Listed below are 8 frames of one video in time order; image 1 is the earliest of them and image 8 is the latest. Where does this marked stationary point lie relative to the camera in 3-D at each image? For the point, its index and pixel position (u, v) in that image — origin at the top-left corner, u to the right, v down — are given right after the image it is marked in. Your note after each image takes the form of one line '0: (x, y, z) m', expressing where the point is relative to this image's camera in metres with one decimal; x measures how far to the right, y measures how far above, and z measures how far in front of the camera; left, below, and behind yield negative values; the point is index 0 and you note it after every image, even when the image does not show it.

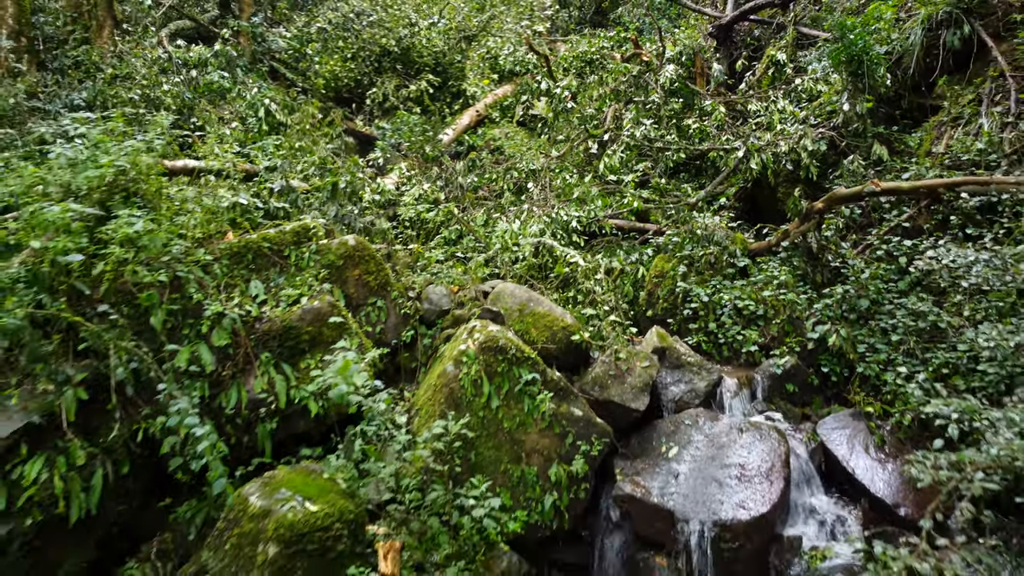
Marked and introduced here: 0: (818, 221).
0: (+4.5, +1.0, +4.8) m
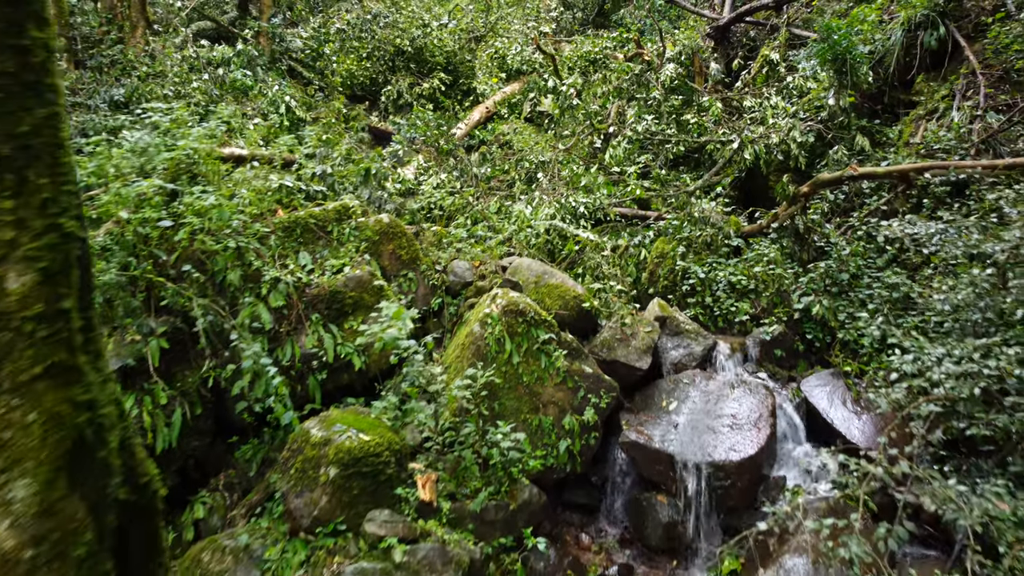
0: (+4.8, +1.4, +5.3) m
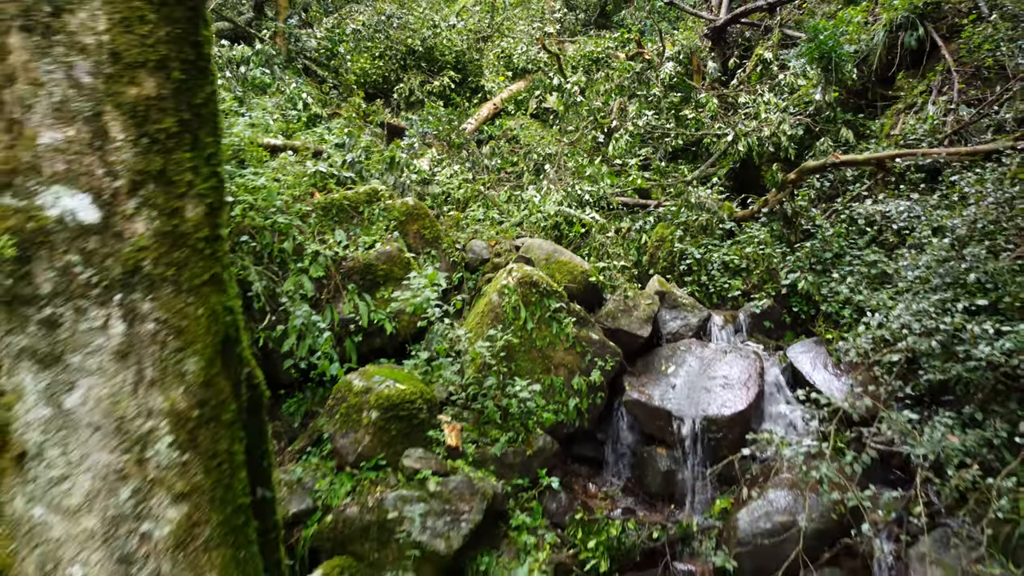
0: (+5.0, +1.8, +5.8) m
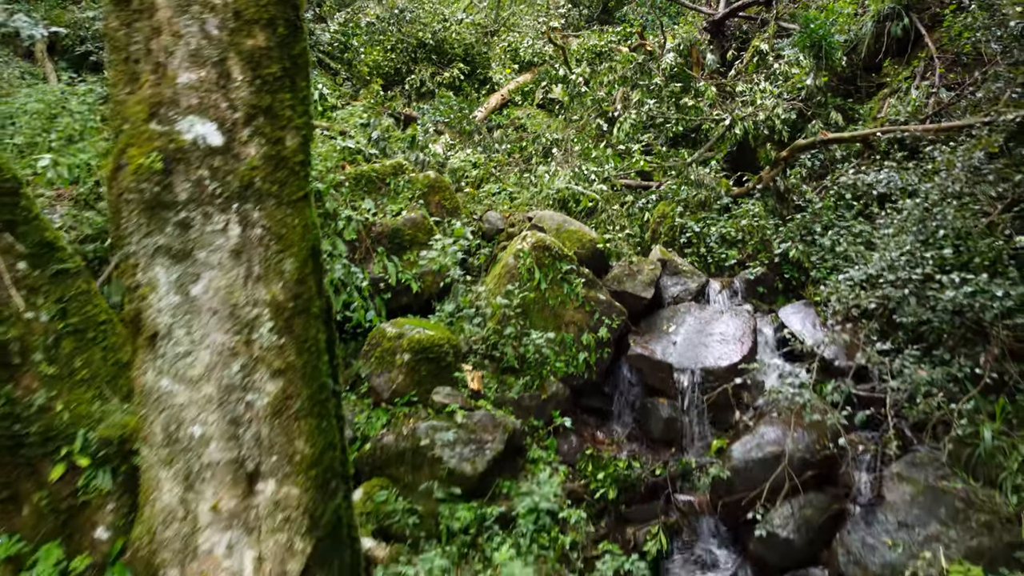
0: (+5.2, +2.3, +6.2) m
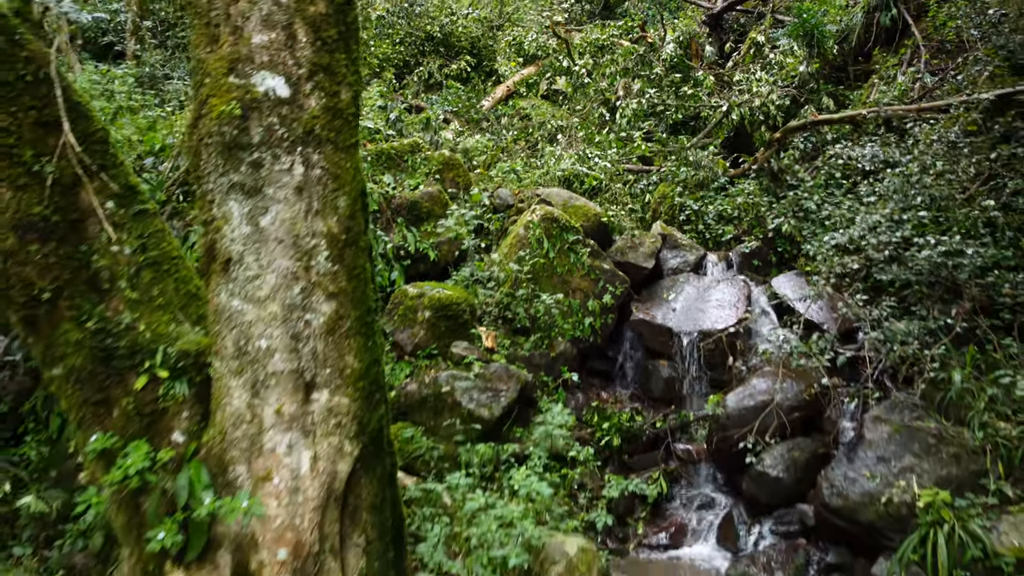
0: (+5.4, +2.8, +6.5) m
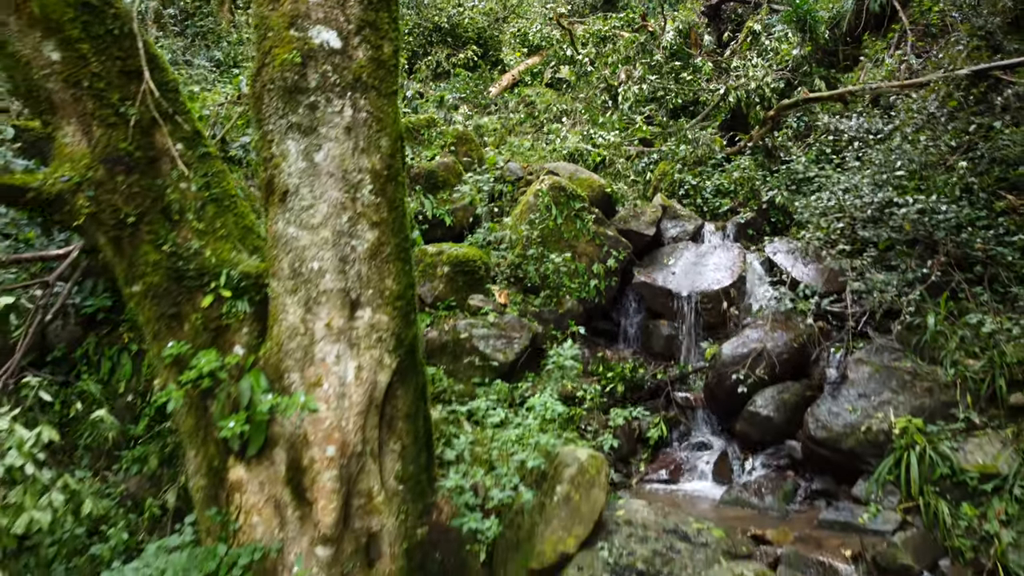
0: (+5.6, +3.5, +6.9) m
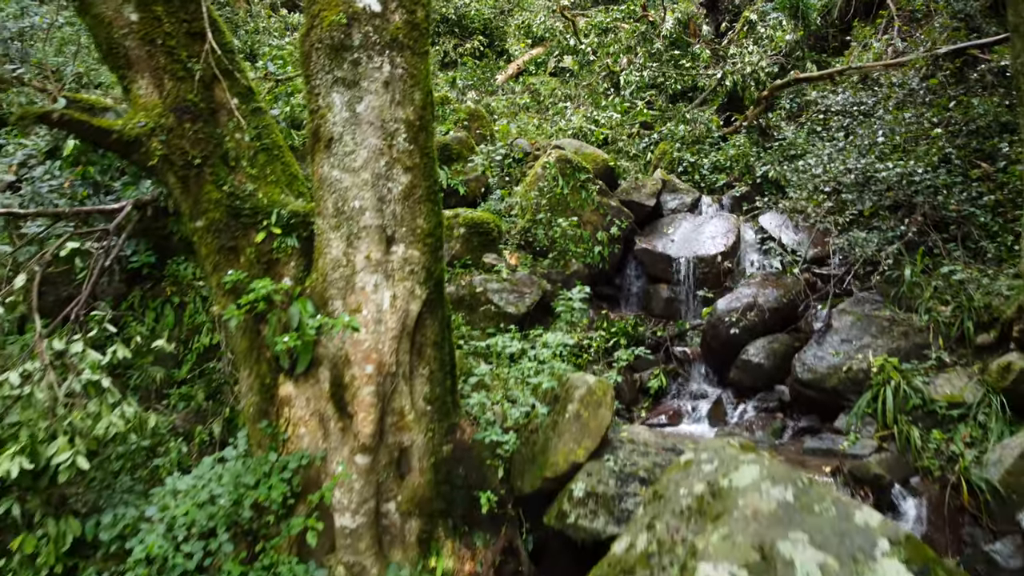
0: (+5.7, +4.1, +7.3) m
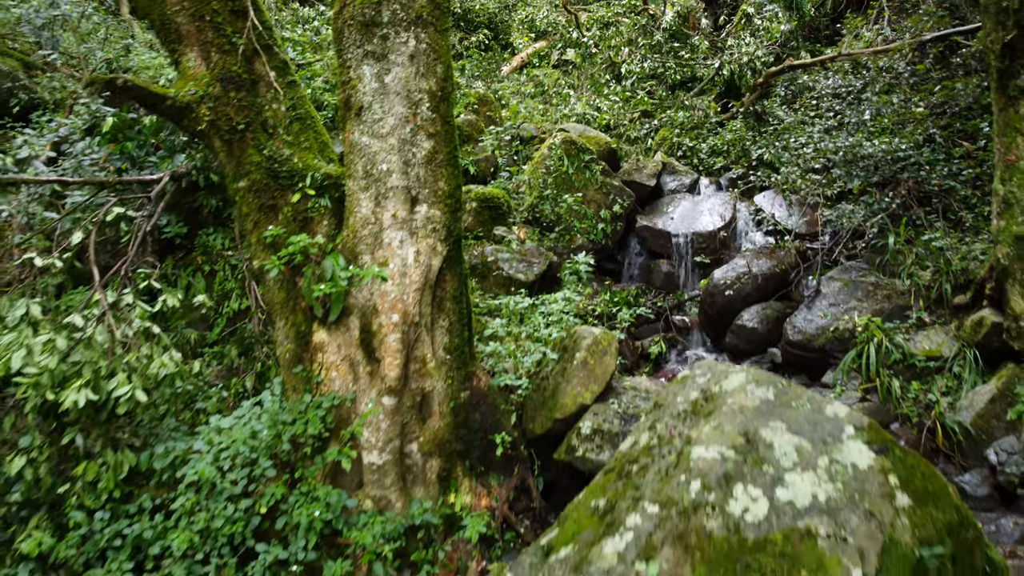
0: (+5.9, +4.6, +7.6) m
